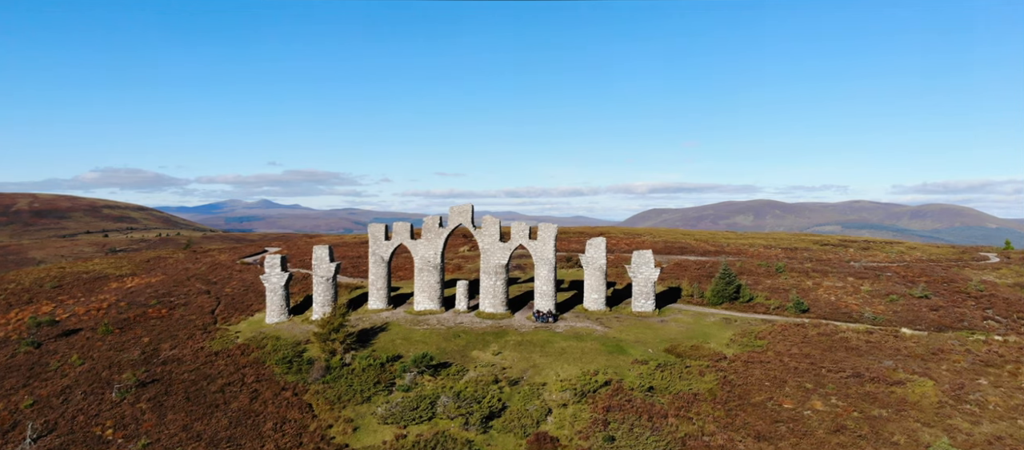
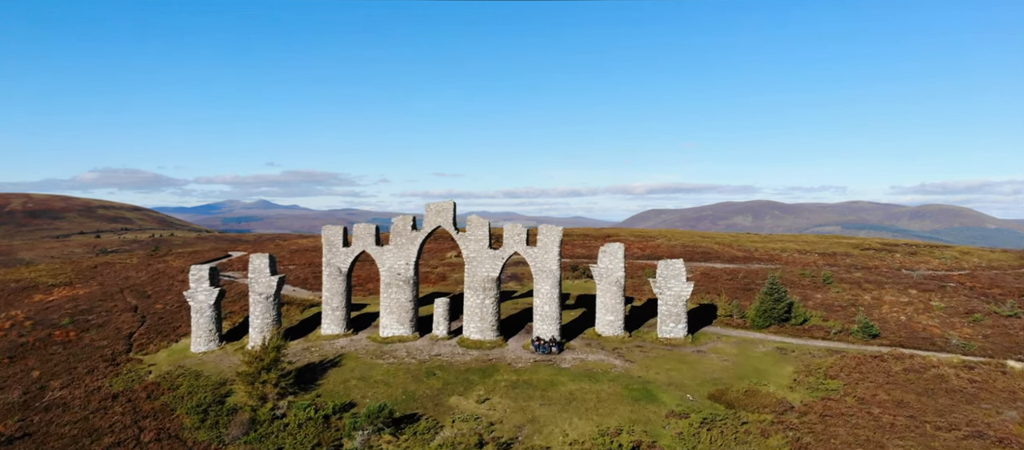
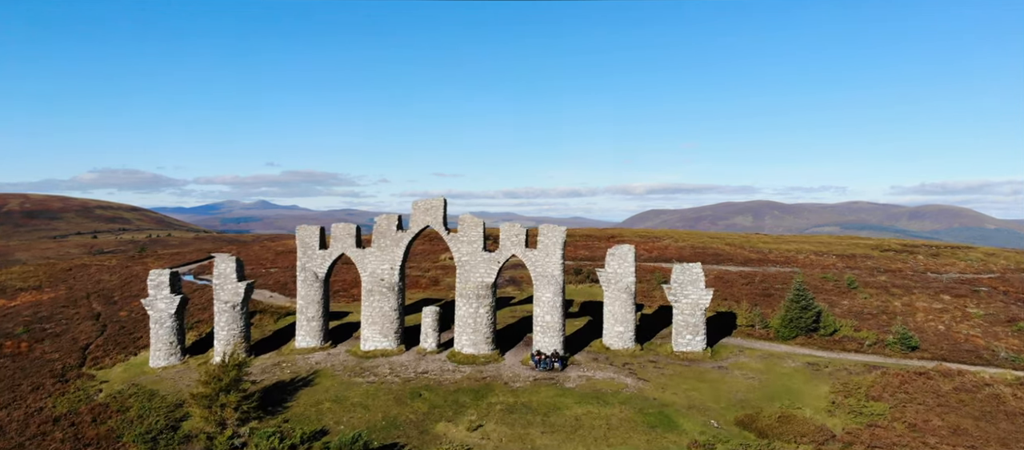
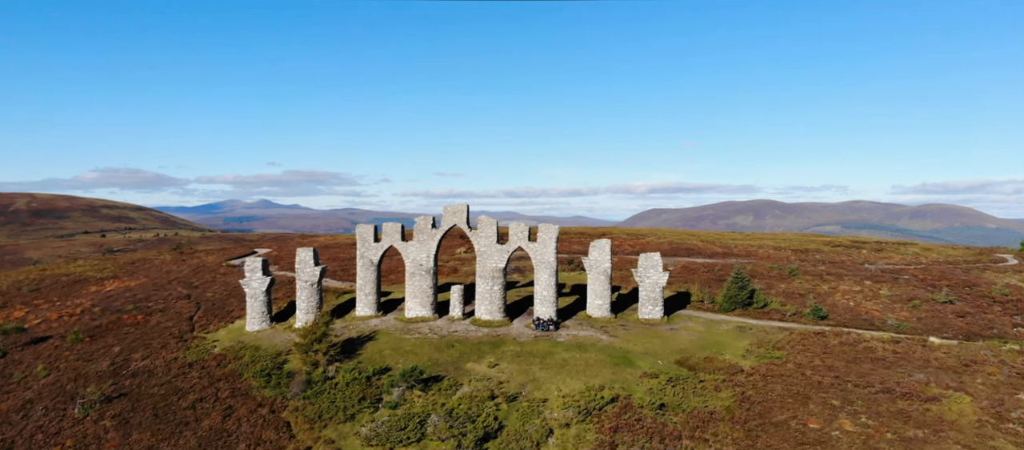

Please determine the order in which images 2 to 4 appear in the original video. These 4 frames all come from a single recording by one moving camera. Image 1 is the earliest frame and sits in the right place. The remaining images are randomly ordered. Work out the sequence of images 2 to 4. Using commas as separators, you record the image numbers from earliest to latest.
4, 2, 3
